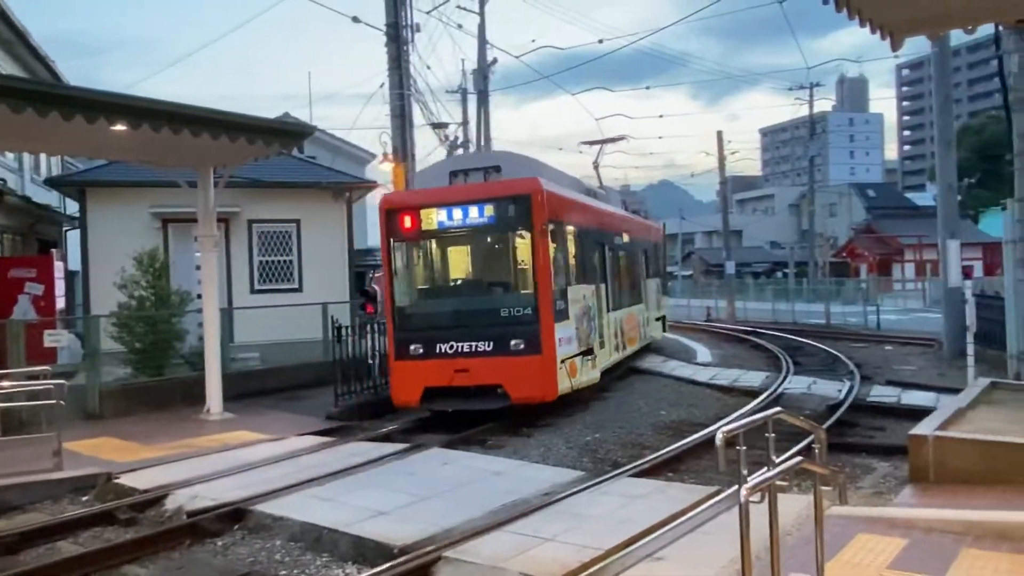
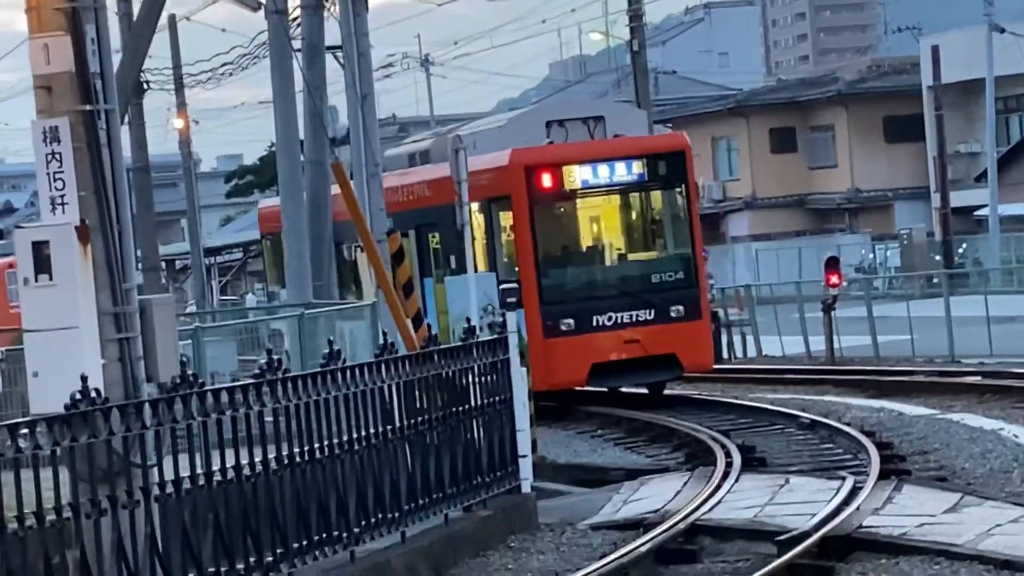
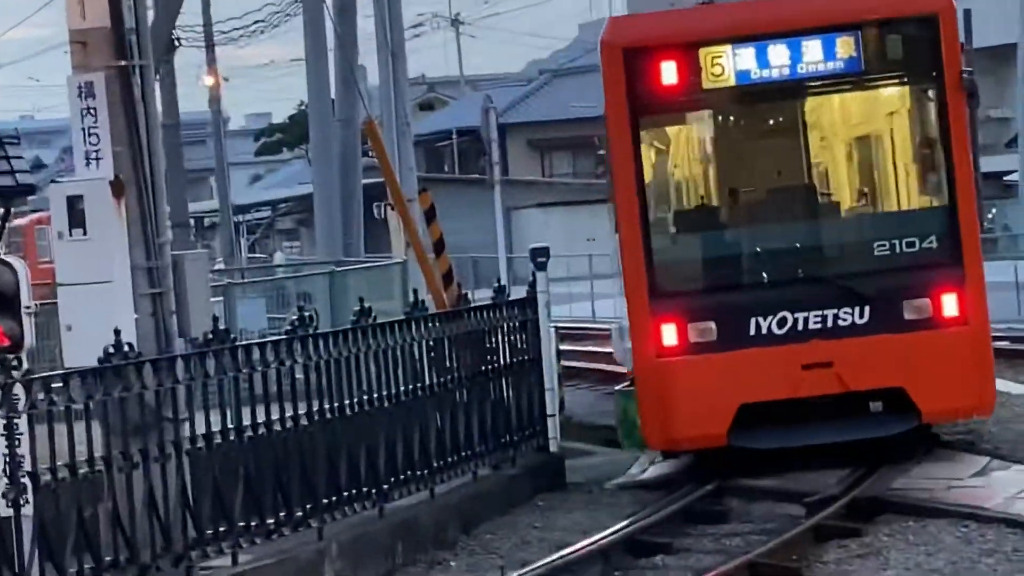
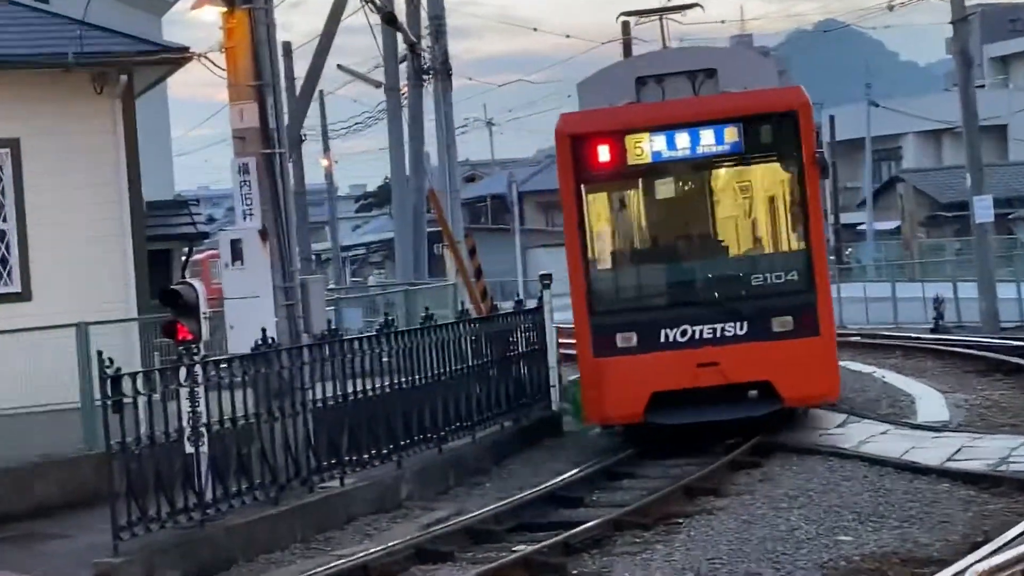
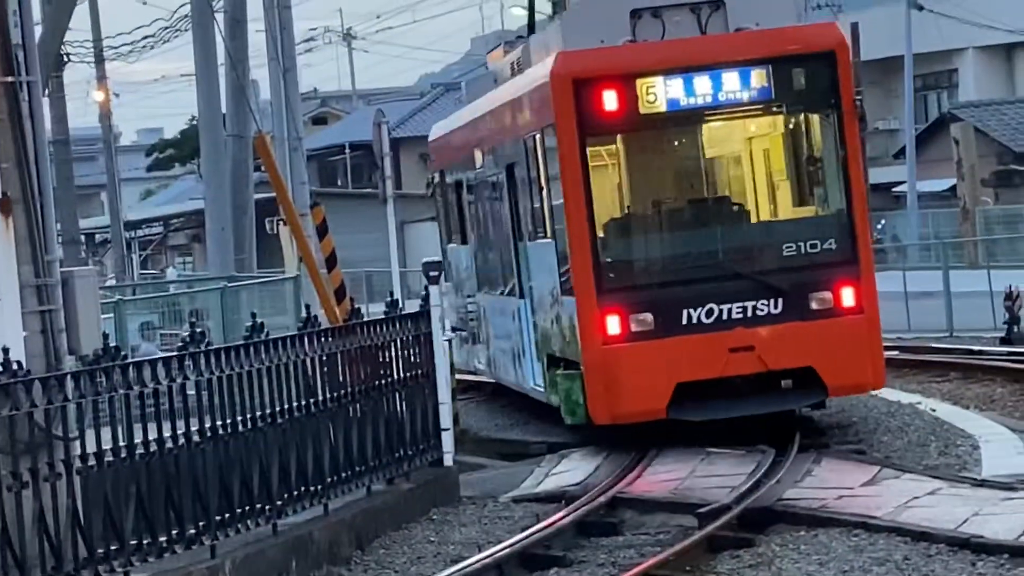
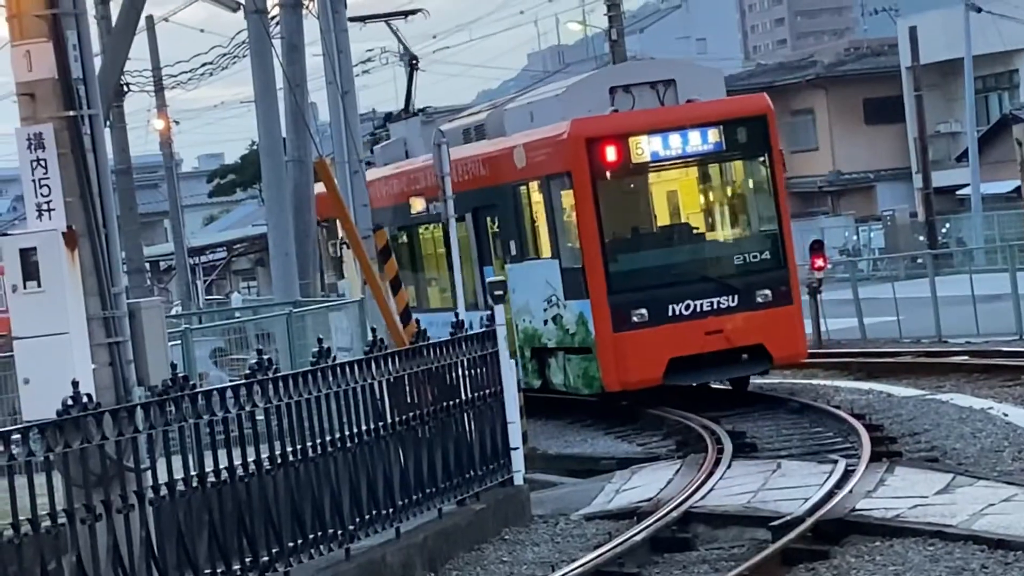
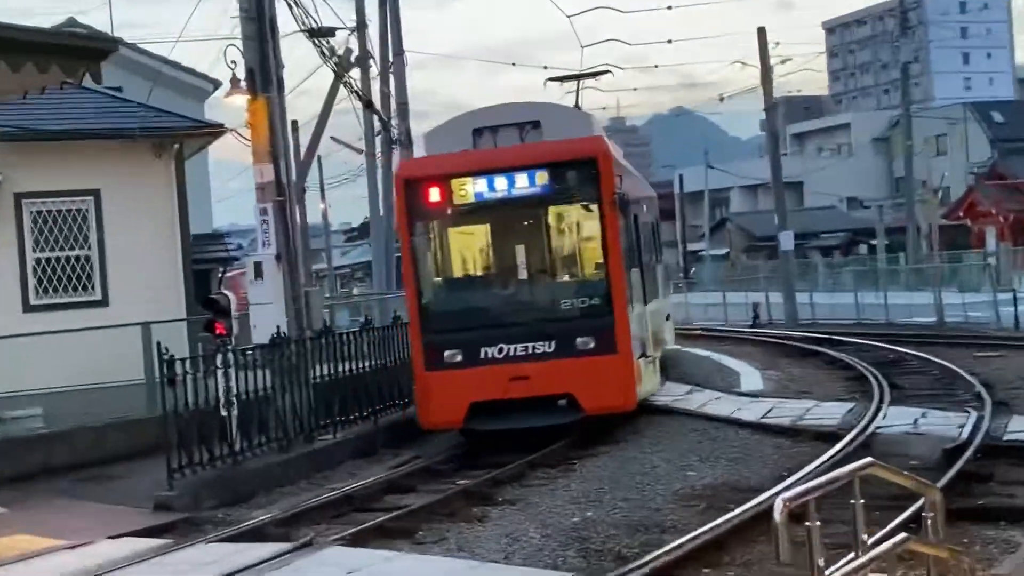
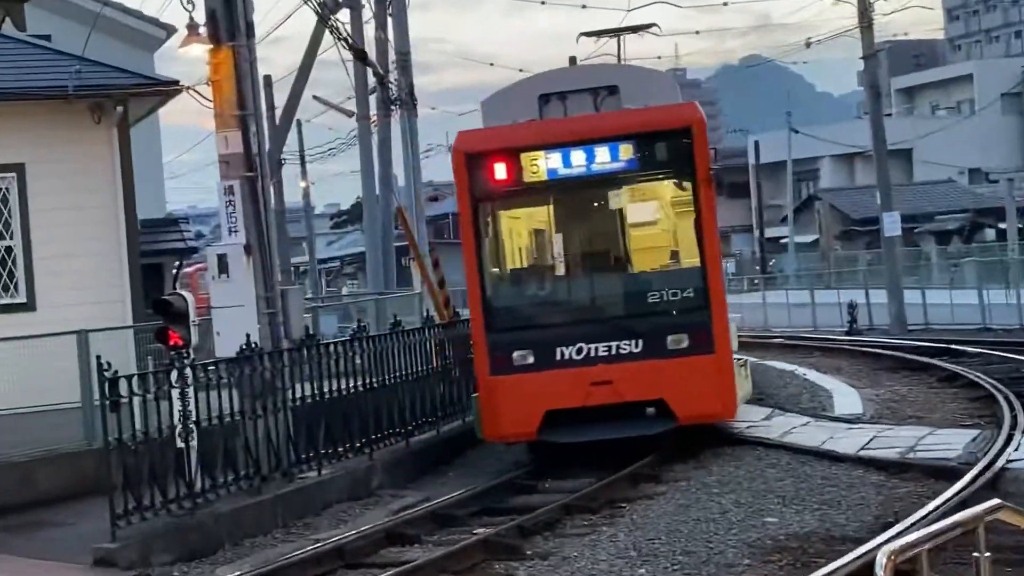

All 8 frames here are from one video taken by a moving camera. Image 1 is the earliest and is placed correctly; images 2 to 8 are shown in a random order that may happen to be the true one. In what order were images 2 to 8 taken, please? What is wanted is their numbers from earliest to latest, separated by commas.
7, 8, 4, 3, 5, 6, 2
